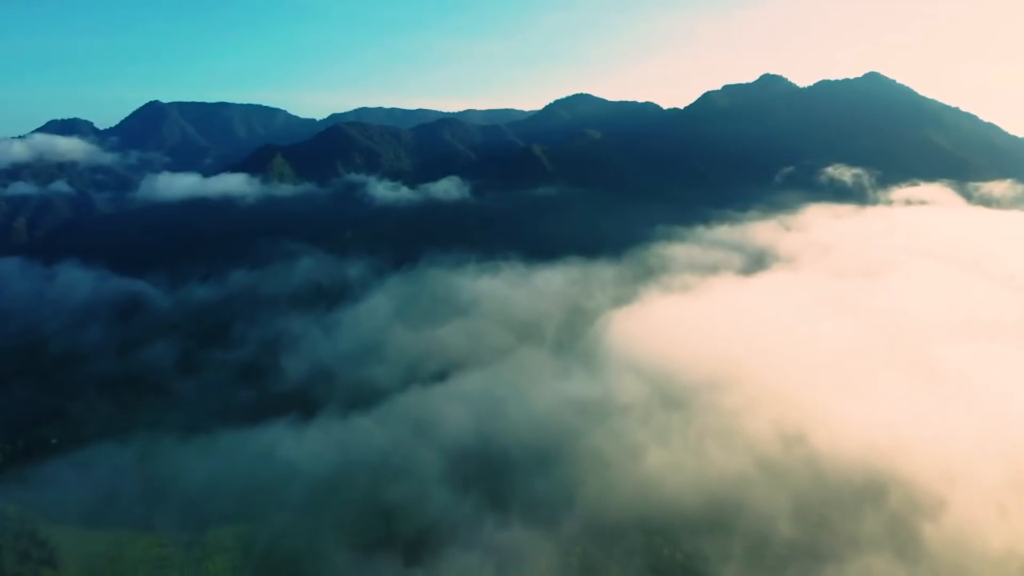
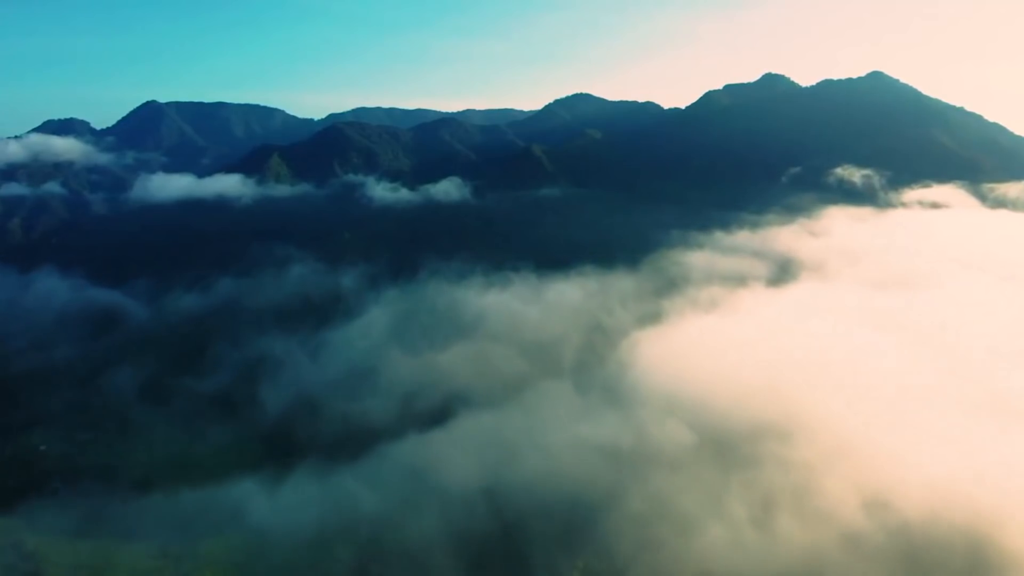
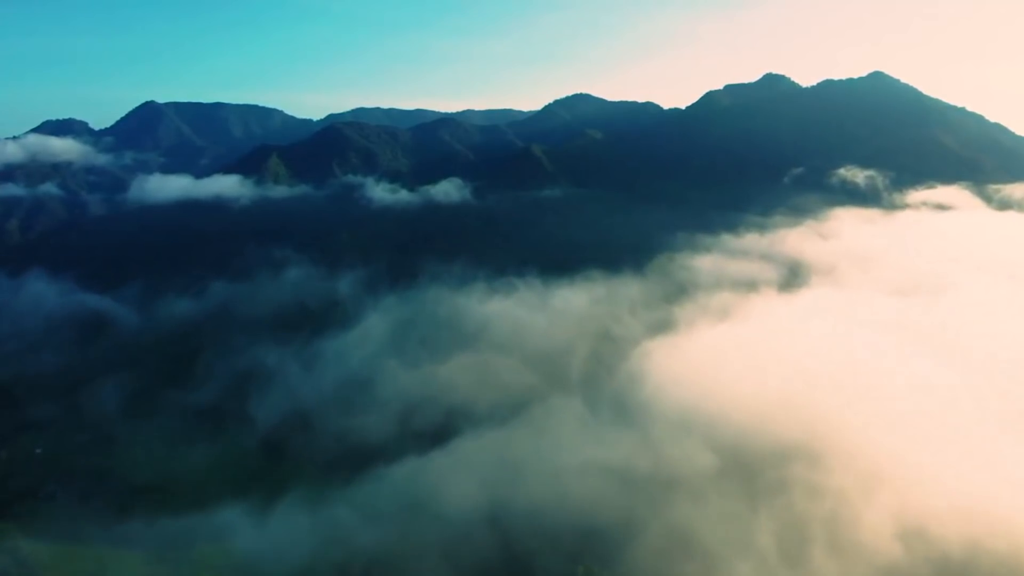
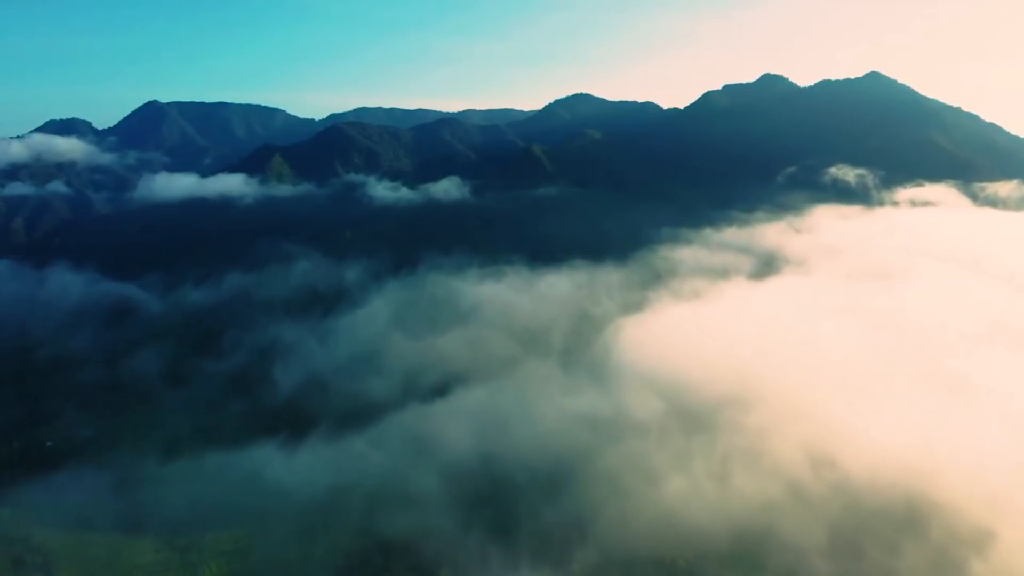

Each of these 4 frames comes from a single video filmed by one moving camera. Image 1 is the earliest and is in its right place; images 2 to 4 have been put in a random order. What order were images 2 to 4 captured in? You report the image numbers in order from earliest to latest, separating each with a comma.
4, 2, 3
